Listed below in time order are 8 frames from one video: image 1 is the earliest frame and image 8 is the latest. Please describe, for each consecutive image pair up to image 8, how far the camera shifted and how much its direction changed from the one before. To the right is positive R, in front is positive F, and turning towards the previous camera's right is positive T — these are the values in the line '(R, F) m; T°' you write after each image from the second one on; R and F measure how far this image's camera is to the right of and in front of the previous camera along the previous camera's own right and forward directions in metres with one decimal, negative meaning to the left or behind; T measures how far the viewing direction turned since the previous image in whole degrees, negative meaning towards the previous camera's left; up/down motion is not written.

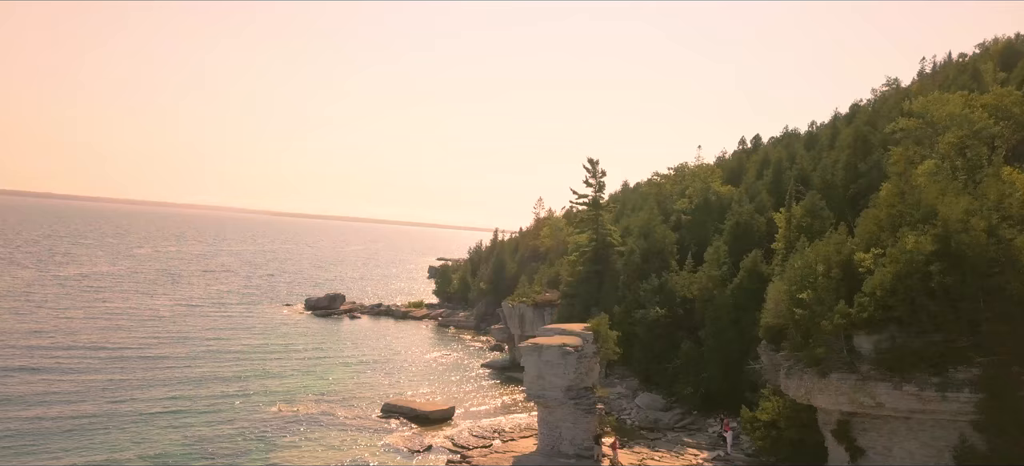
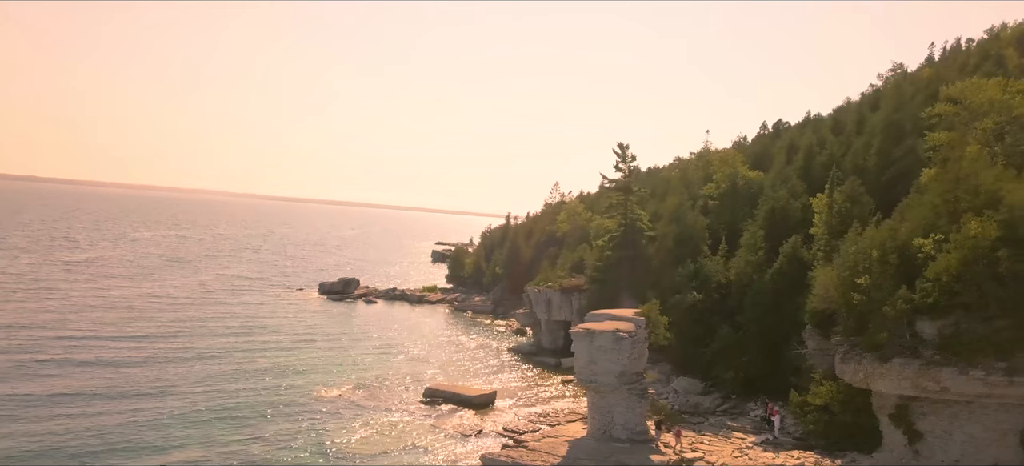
(-2.1, +0.1) m; +1°
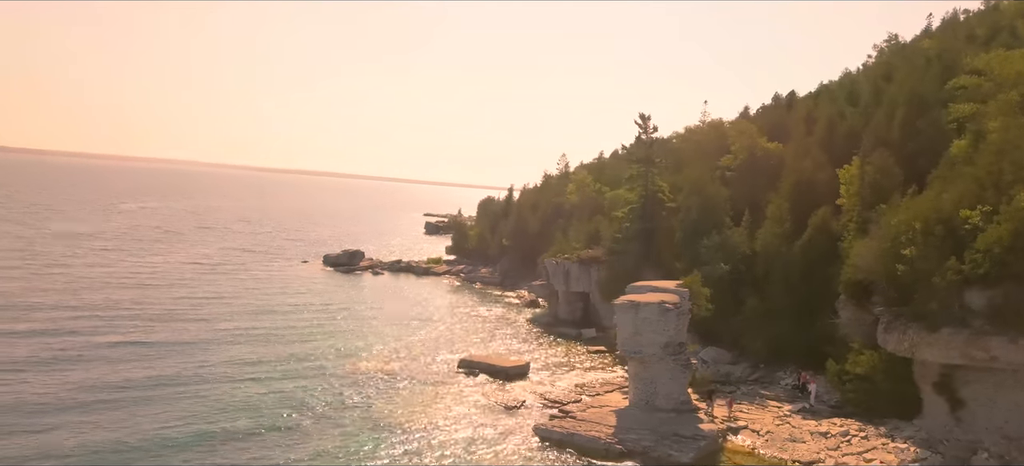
(-2.2, +0.1) m; +2°
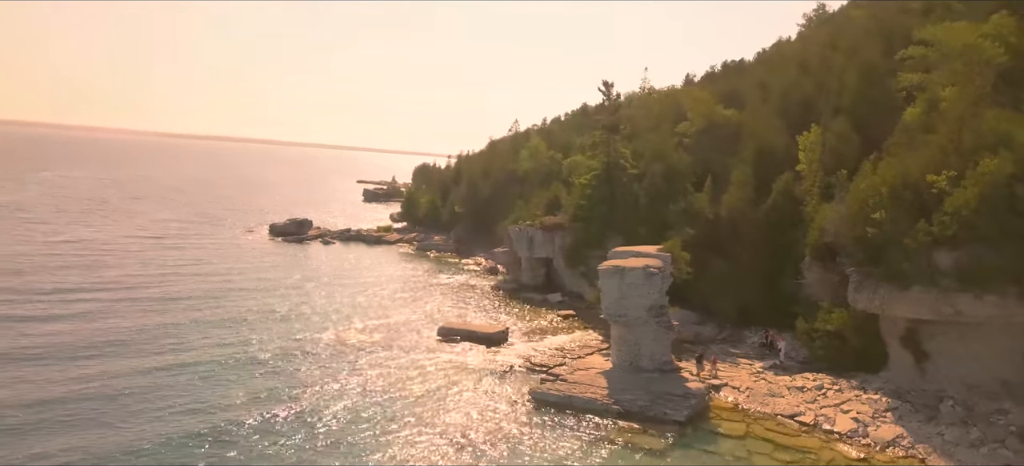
(-2.0, 0.0) m; +6°
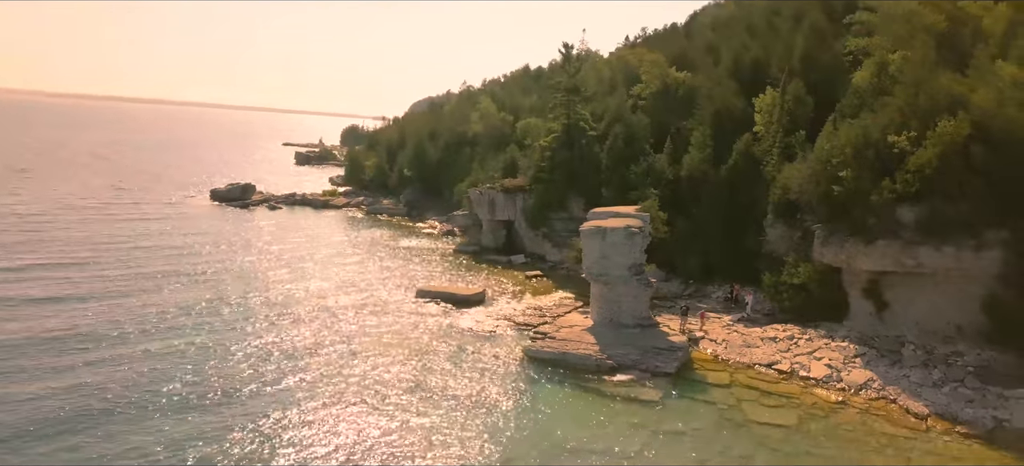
(-2.1, -0.2) m; +6°
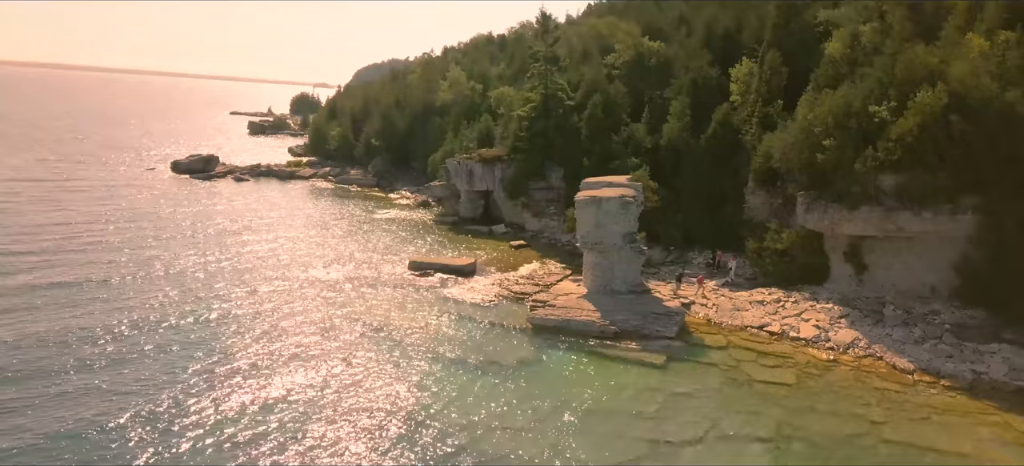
(-1.8, -0.3) m; +4°
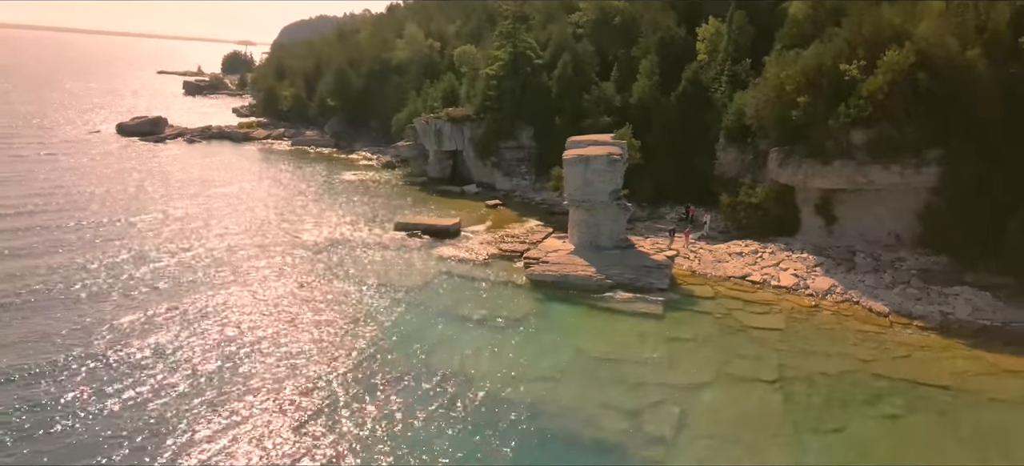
(-2.1, -0.4) m; +5°
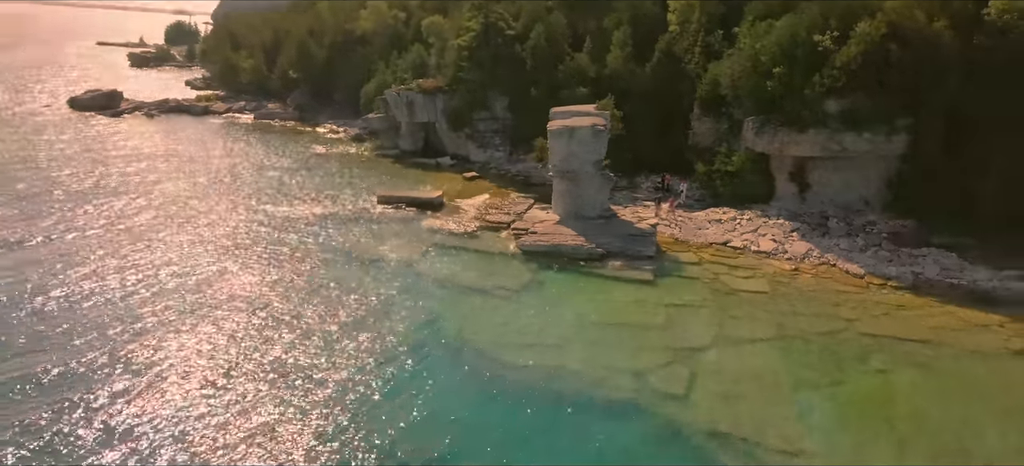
(-1.4, -0.3) m; +4°
